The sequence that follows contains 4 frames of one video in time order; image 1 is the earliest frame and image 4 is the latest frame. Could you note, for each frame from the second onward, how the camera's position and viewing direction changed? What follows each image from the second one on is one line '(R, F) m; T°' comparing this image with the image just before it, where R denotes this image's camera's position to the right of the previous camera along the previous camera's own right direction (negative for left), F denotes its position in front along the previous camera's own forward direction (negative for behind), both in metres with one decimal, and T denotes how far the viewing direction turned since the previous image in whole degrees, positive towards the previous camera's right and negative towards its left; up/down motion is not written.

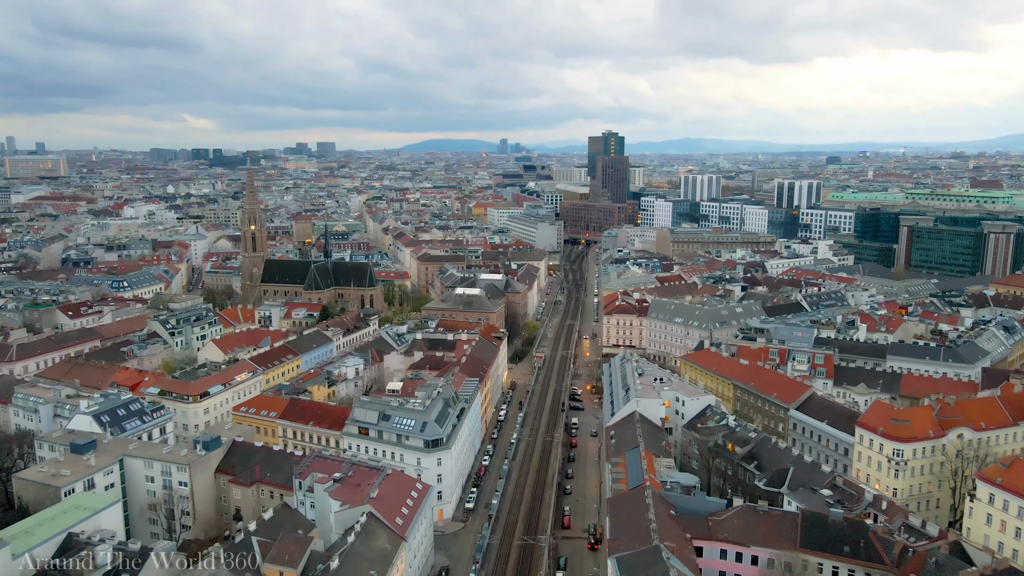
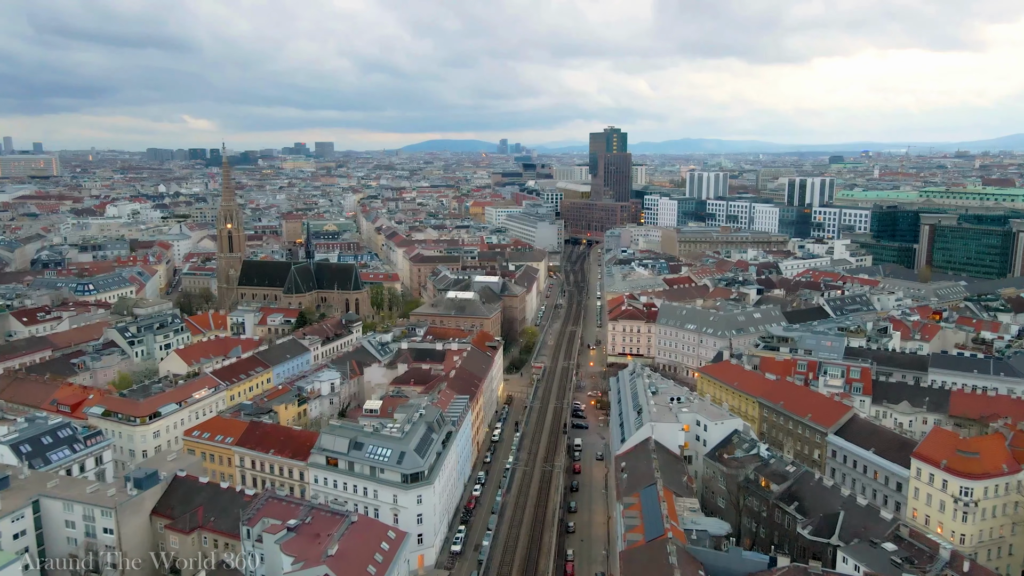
(+0.4, +6.5) m; 0°
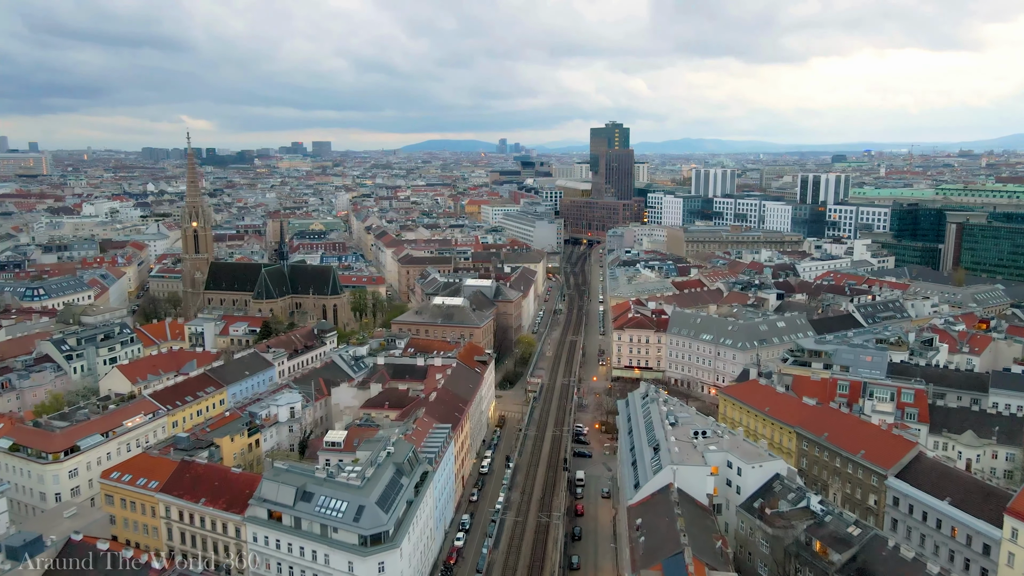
(+0.5, +7.6) m; 0°
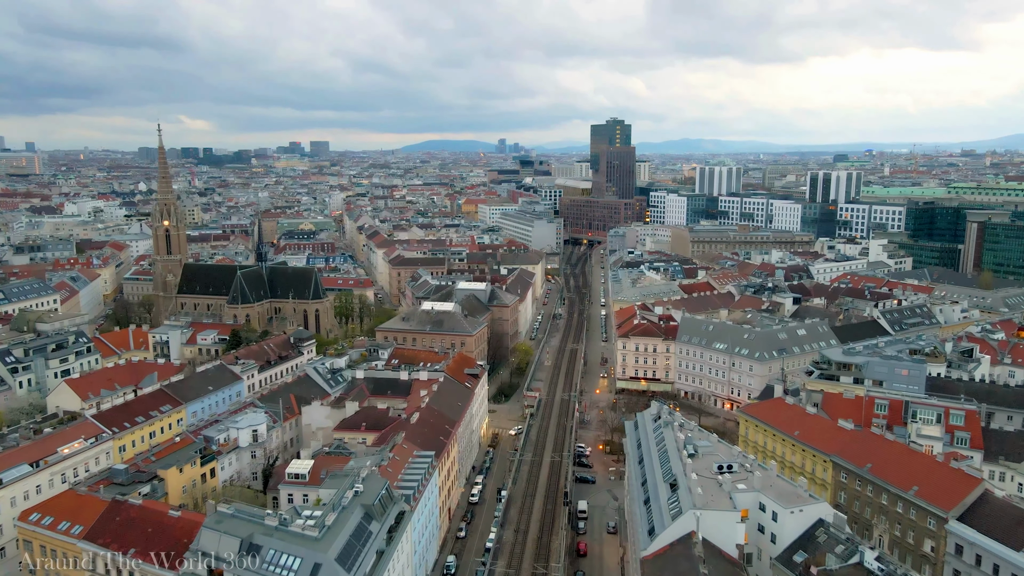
(+0.3, +5.3) m; 0°
